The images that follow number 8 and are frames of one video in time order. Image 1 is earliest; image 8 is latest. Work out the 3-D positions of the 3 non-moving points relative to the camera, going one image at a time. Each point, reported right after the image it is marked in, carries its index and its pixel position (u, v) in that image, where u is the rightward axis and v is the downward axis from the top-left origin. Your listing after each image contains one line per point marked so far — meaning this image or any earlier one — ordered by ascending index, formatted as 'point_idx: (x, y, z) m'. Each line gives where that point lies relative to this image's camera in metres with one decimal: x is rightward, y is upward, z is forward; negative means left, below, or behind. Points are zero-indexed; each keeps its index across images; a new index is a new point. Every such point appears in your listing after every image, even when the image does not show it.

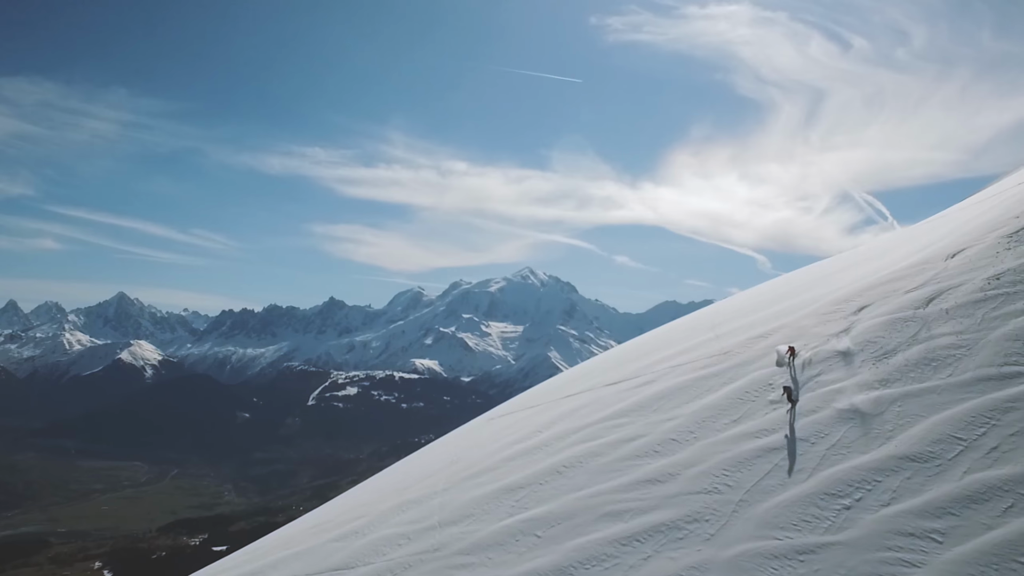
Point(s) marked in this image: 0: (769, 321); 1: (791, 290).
0: (+5.8, -0.5, +13.2) m
1: (+7.0, 0.0, +15.1) m
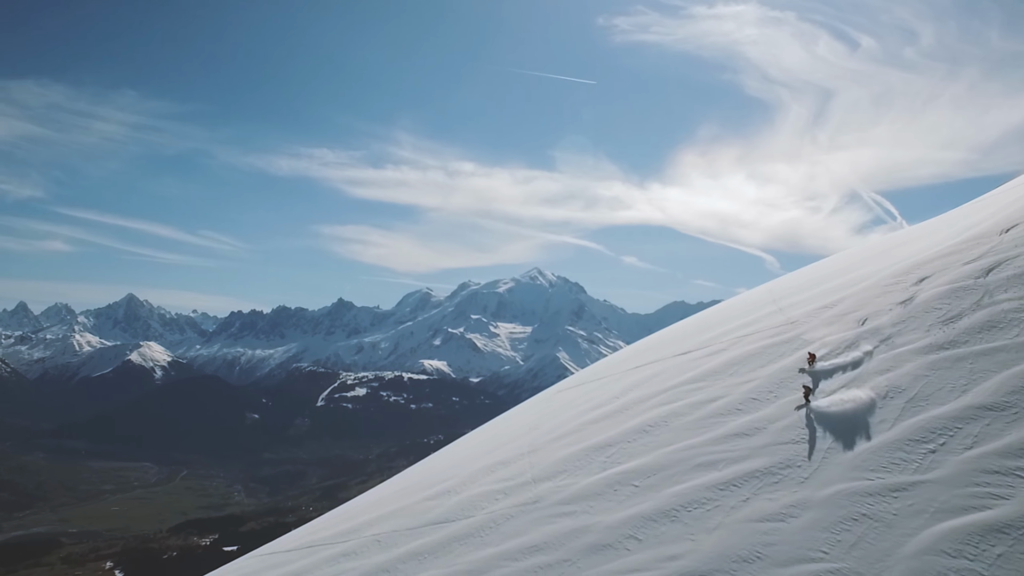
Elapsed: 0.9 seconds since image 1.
0: (+6.6, -0.1, +12.6) m
1: (+7.8, +0.3, +14.5) m
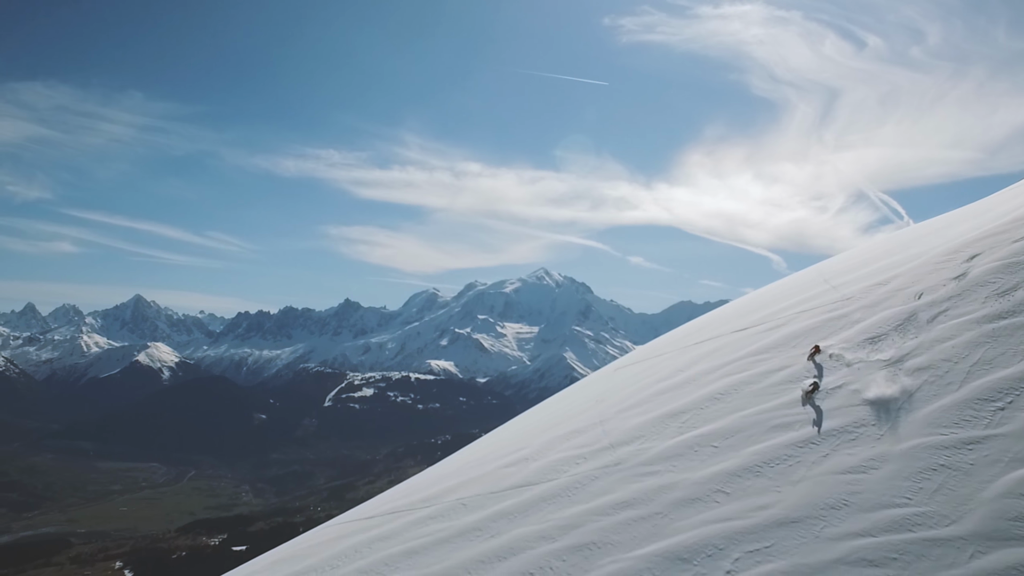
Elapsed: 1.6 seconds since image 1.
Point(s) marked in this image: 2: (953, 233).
0: (+7.3, +0.2, +12.1) m
1: (+8.5, +0.7, +14.0) m
2: (+10.0, +1.3, +13.6) m
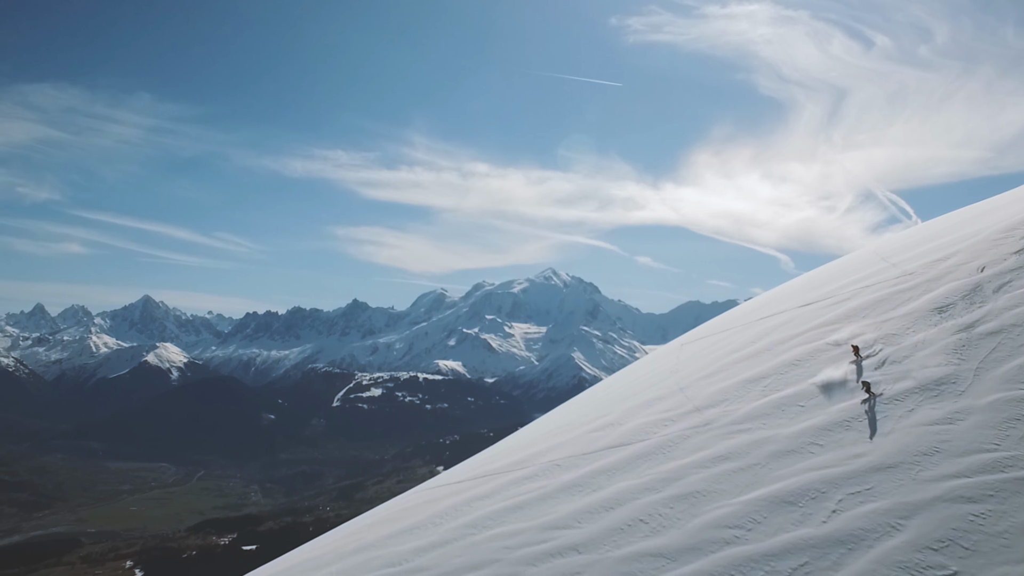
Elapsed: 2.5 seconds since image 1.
0: (+8.0, +0.7, +11.5) m
1: (+9.3, +1.1, +13.4) m
2: (+10.7, +1.7, +13.0) m
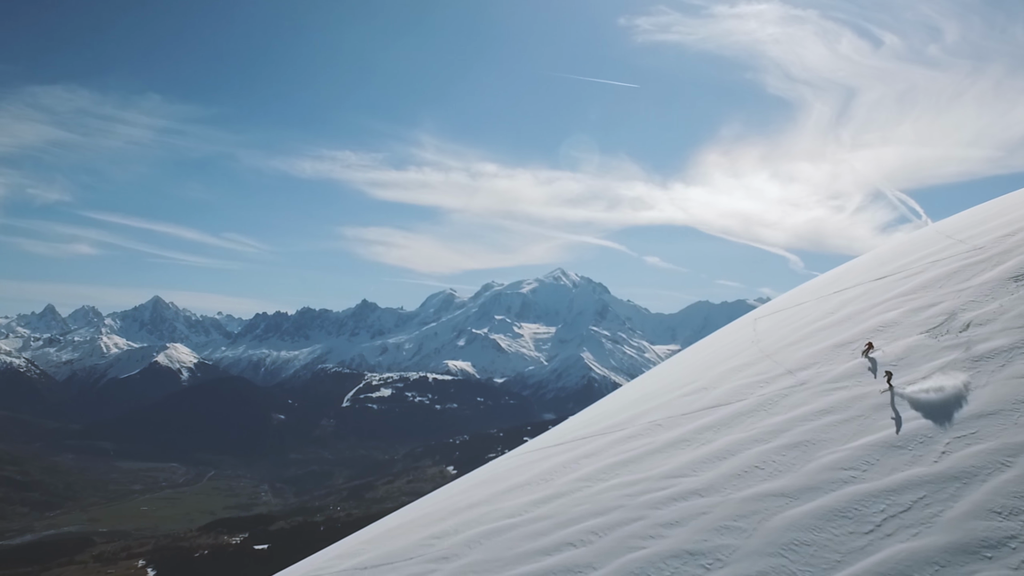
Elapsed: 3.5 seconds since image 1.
0: (+8.9, +1.1, +10.9) m
1: (+10.2, +1.5, +12.8) m
2: (+11.6, +2.1, +12.3) m
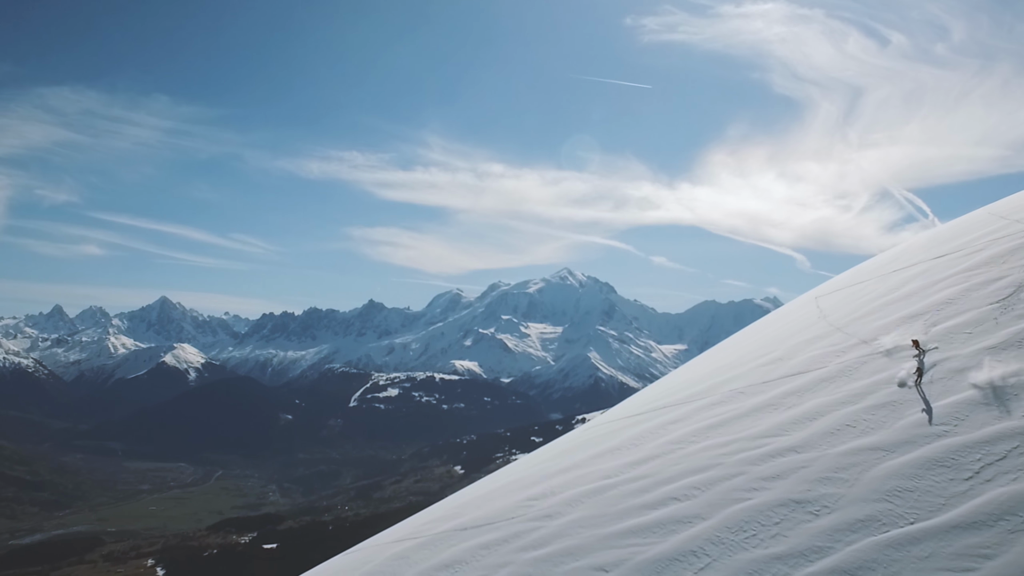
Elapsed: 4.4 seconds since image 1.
0: (+9.5, +1.4, +10.5) m
1: (+10.8, +1.9, +12.3) m
2: (+12.2, +2.4, +11.9) m
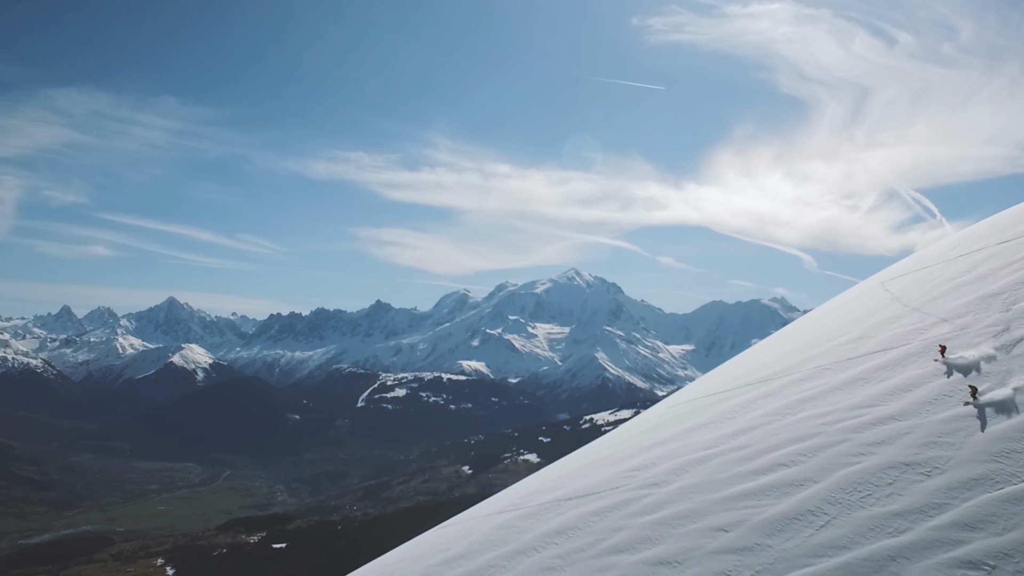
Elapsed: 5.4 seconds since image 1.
0: (+10.2, +1.7, +10.0) m
1: (+11.5, +2.2, +11.9) m
2: (+12.9, +2.7, +11.4) m
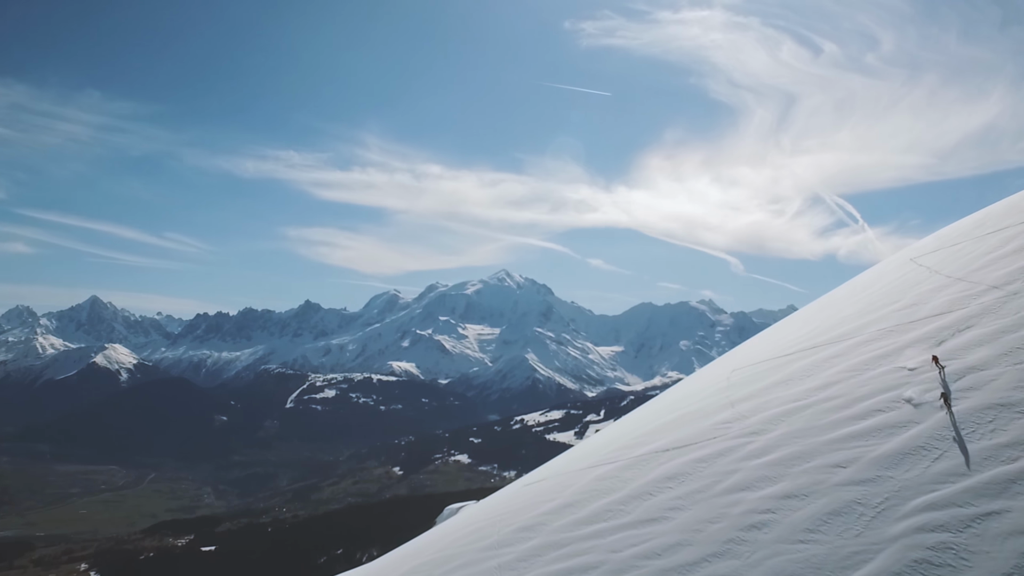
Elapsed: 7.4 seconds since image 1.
0: (+5.0, -1.8, +17.6) m
1: (+6.1, -1.3, +19.6) m
2: (+7.6, -0.8, +19.3) m
